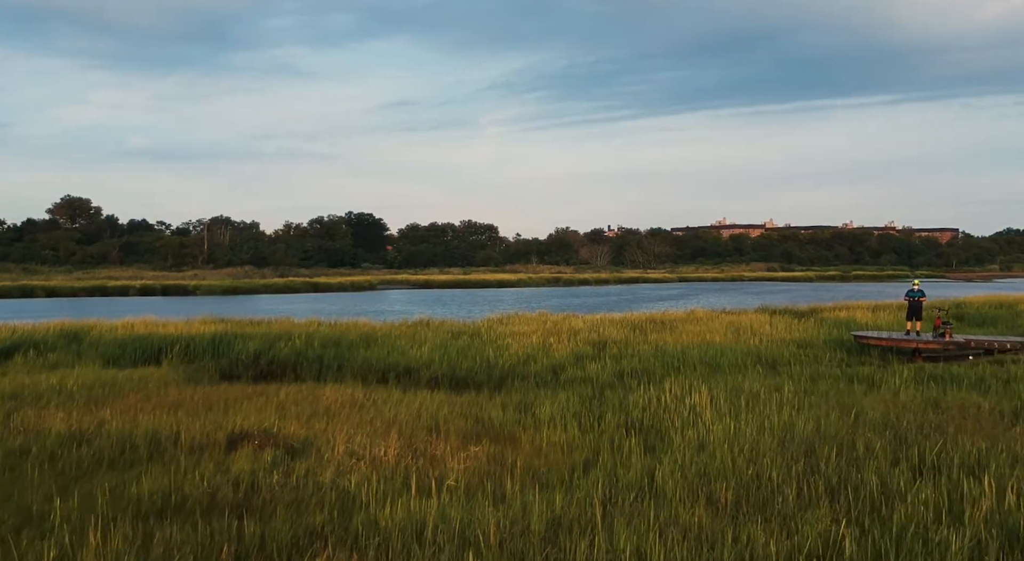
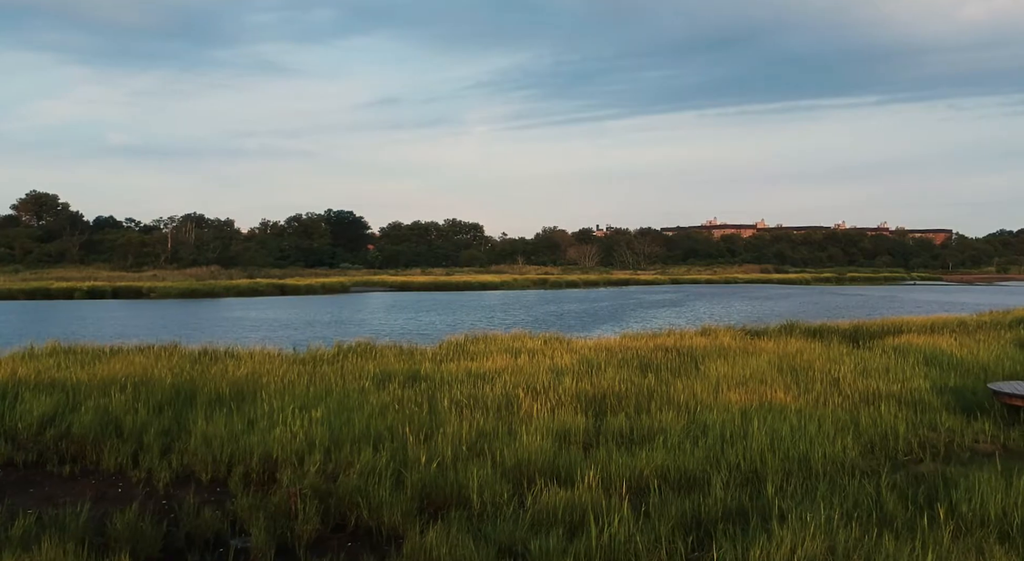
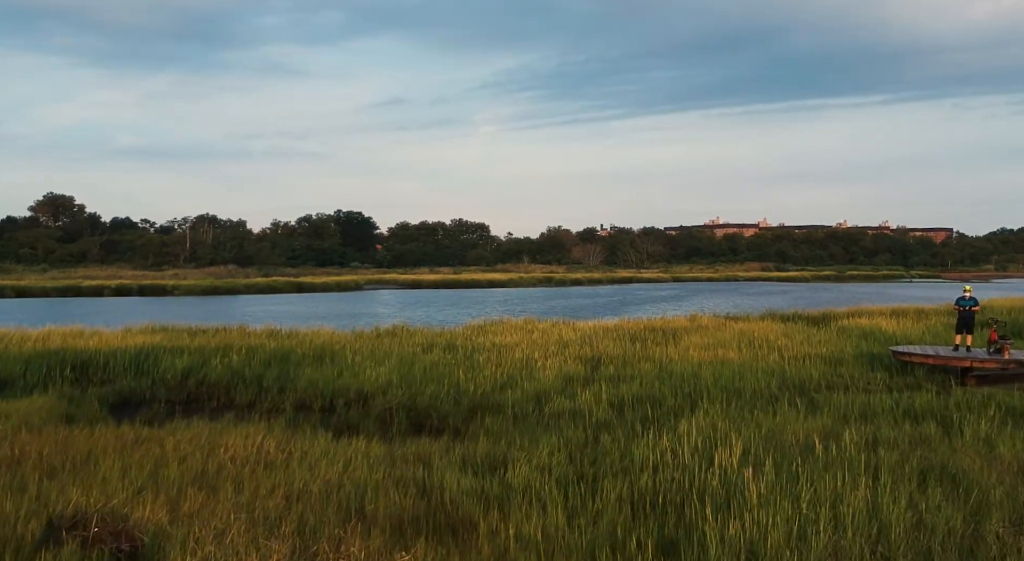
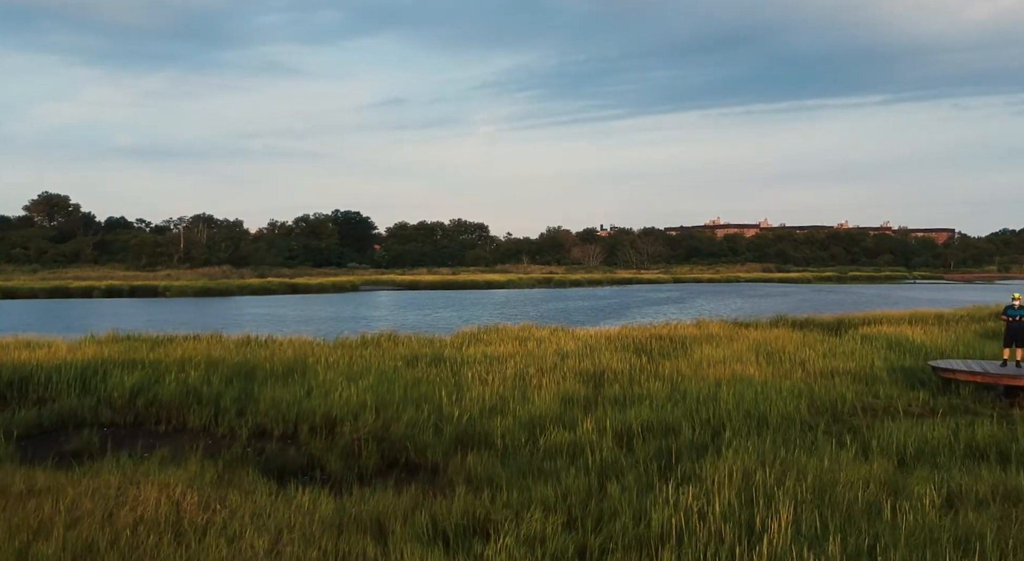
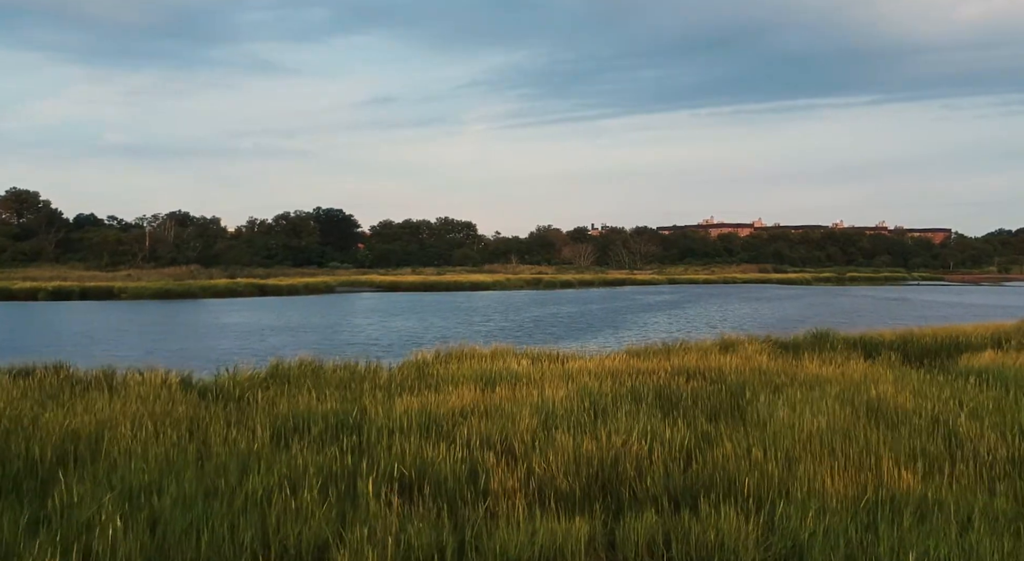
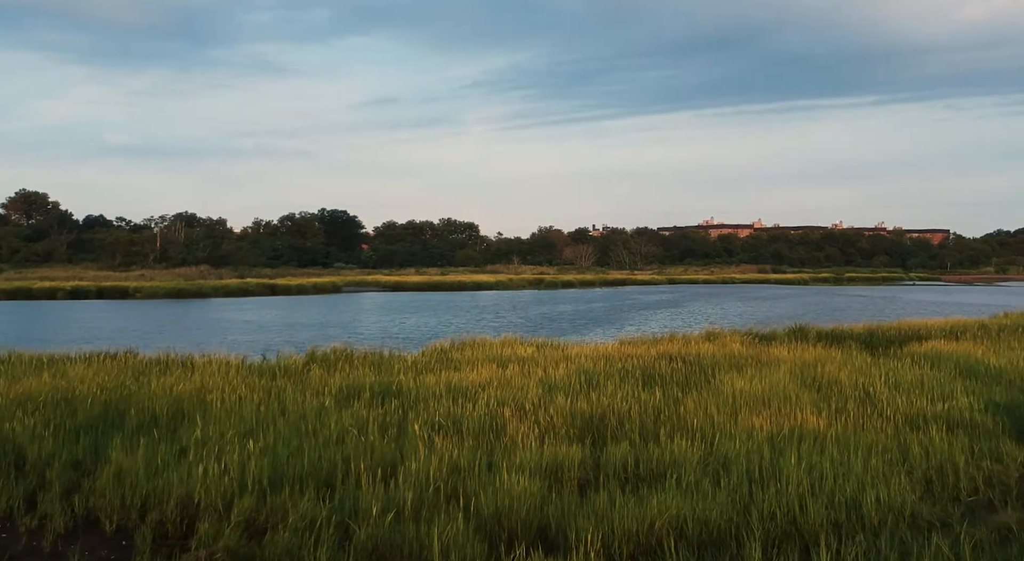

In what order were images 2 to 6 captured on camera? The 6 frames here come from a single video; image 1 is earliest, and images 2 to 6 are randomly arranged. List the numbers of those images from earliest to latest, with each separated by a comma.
3, 4, 2, 6, 5
